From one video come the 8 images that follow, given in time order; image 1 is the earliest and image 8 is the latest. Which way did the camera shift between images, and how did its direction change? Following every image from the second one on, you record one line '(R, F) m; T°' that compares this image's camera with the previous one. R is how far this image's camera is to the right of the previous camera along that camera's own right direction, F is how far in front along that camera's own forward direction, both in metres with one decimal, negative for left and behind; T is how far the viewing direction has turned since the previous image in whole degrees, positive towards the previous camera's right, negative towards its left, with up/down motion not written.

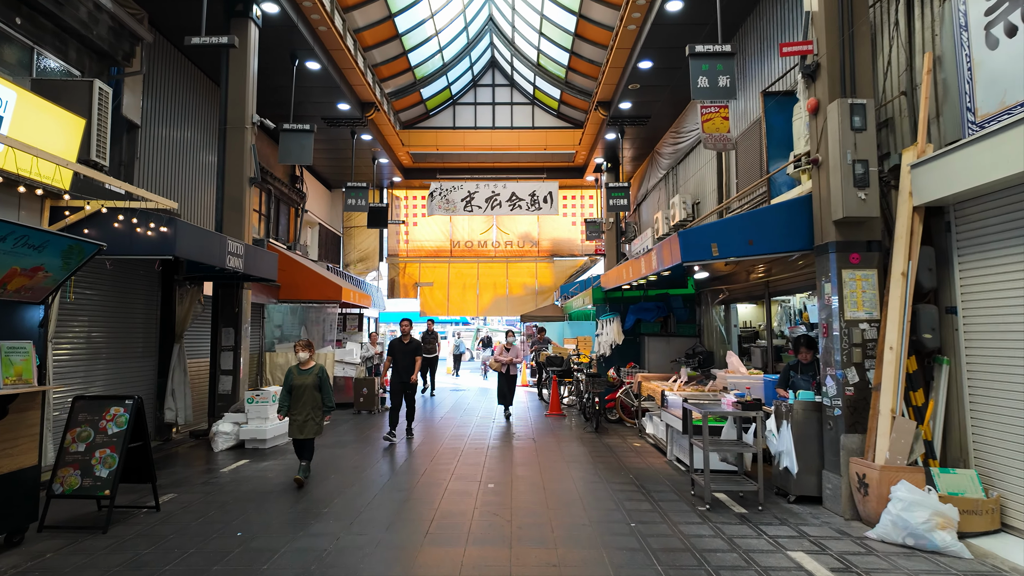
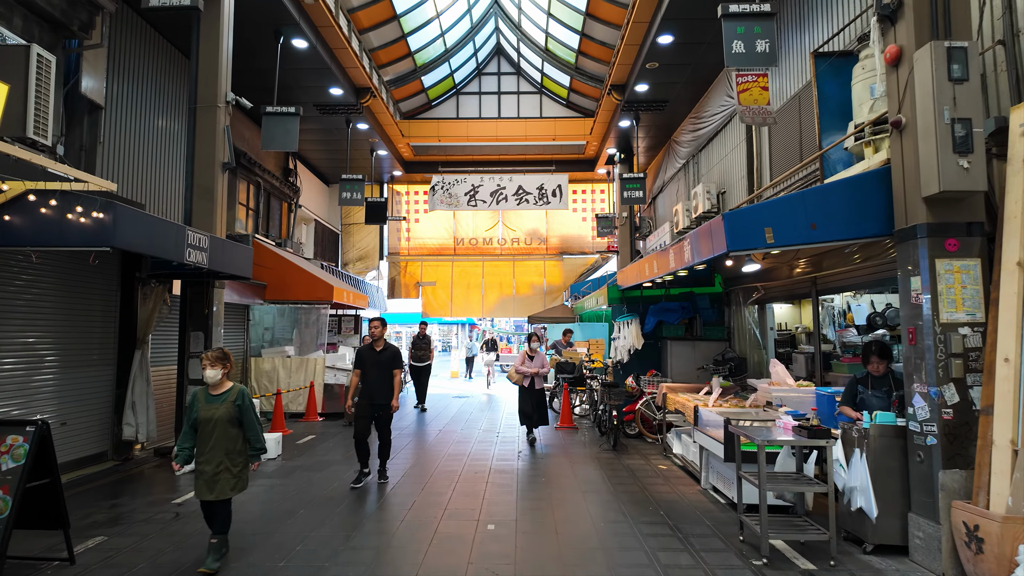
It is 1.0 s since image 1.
(0.0, +1.0) m; -1°
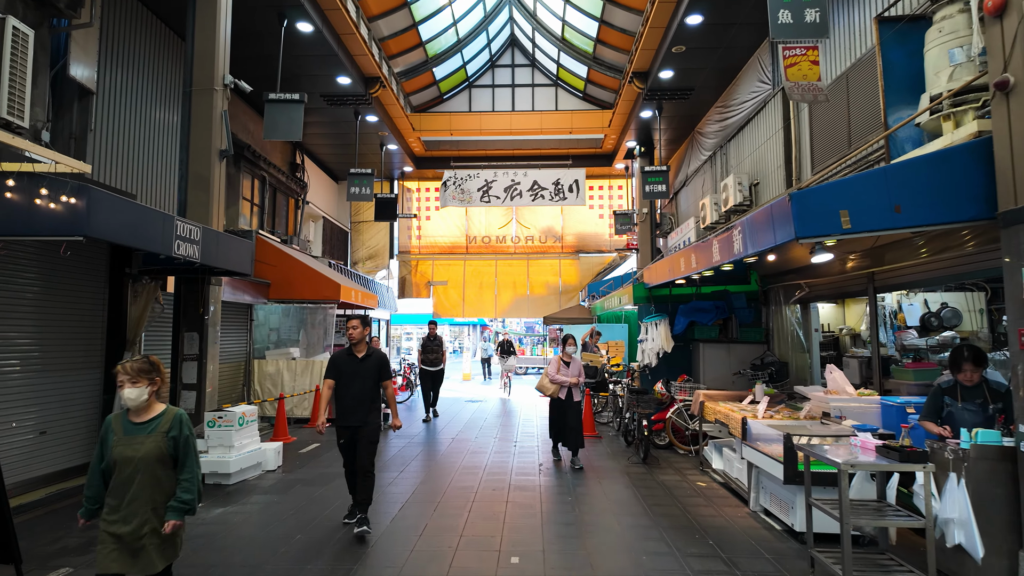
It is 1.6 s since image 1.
(-0.1, +0.6) m; -1°
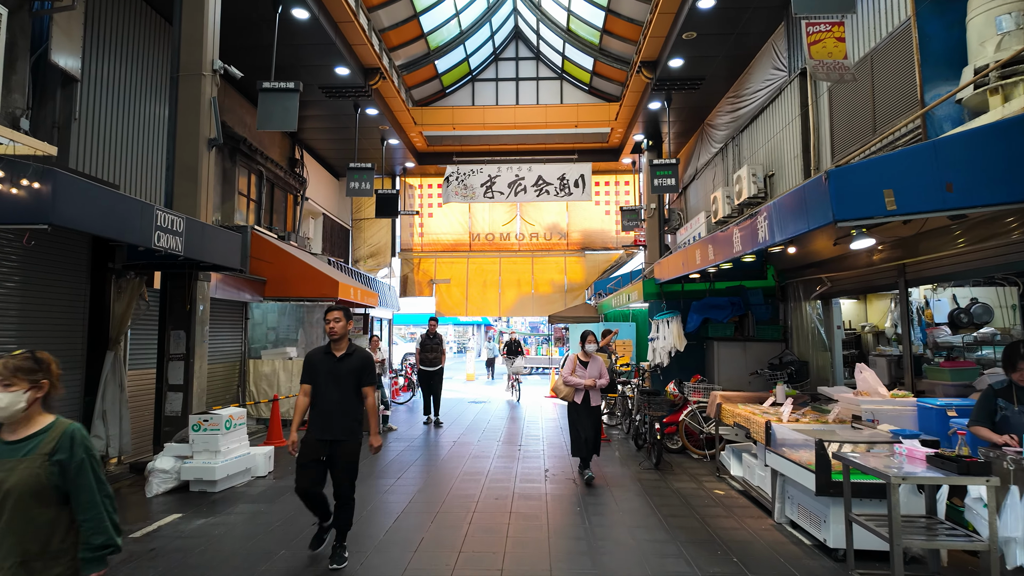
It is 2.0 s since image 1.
(0.0, +0.4) m; 0°
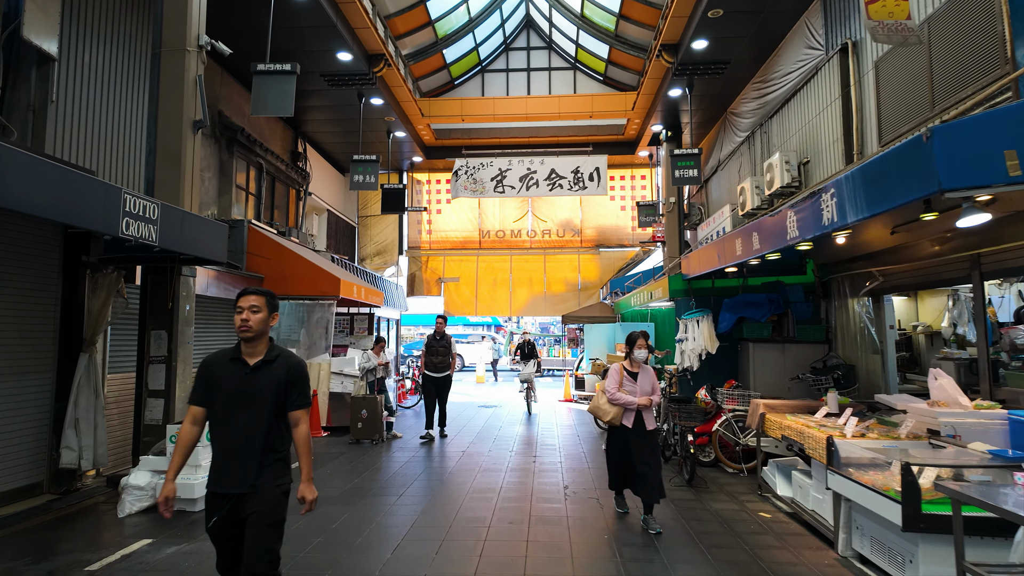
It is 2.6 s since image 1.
(0.0, +0.6) m; -1°
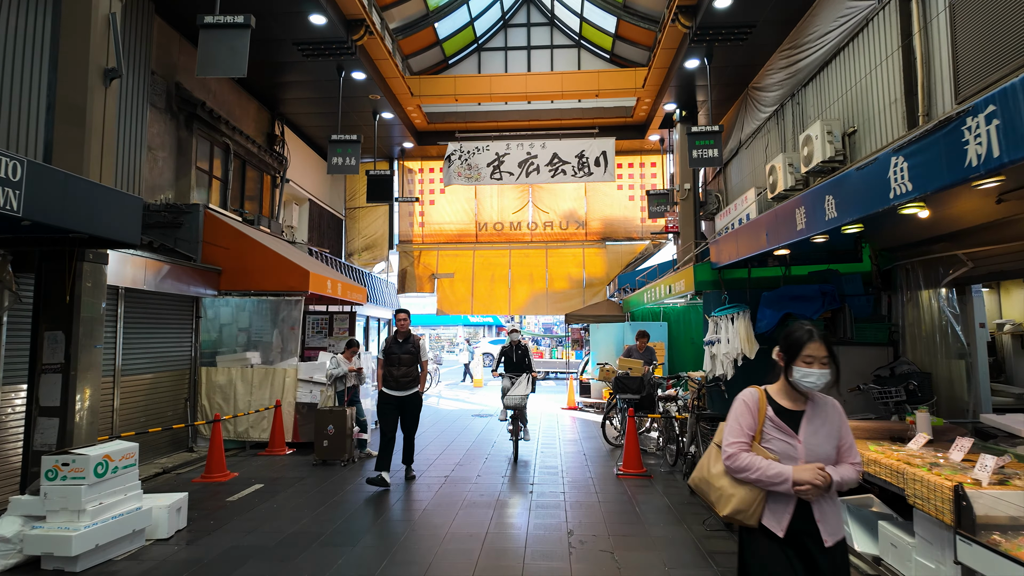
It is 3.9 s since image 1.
(+0.1, +1.2) m; 0°
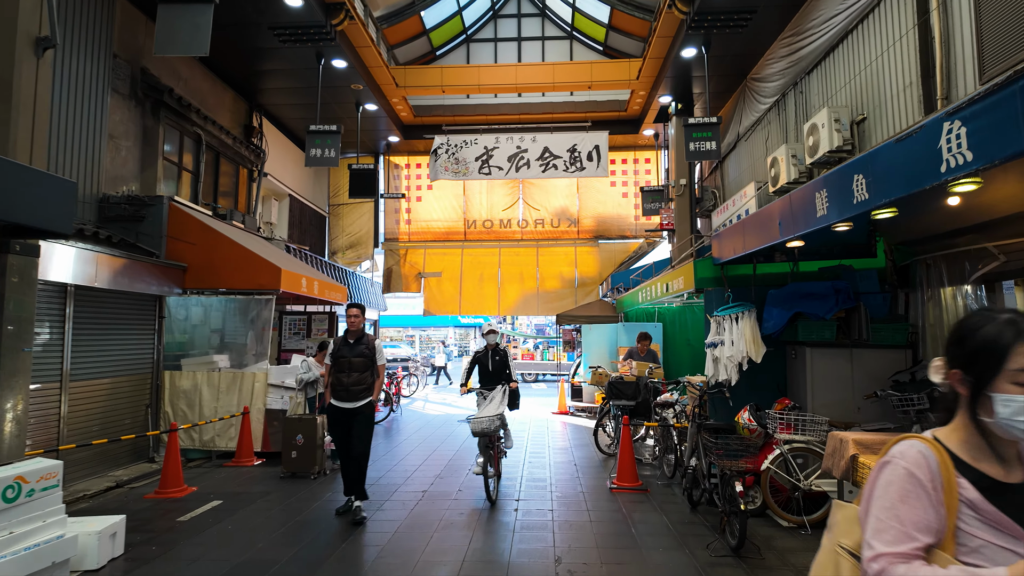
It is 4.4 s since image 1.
(+0.1, +0.5) m; +1°
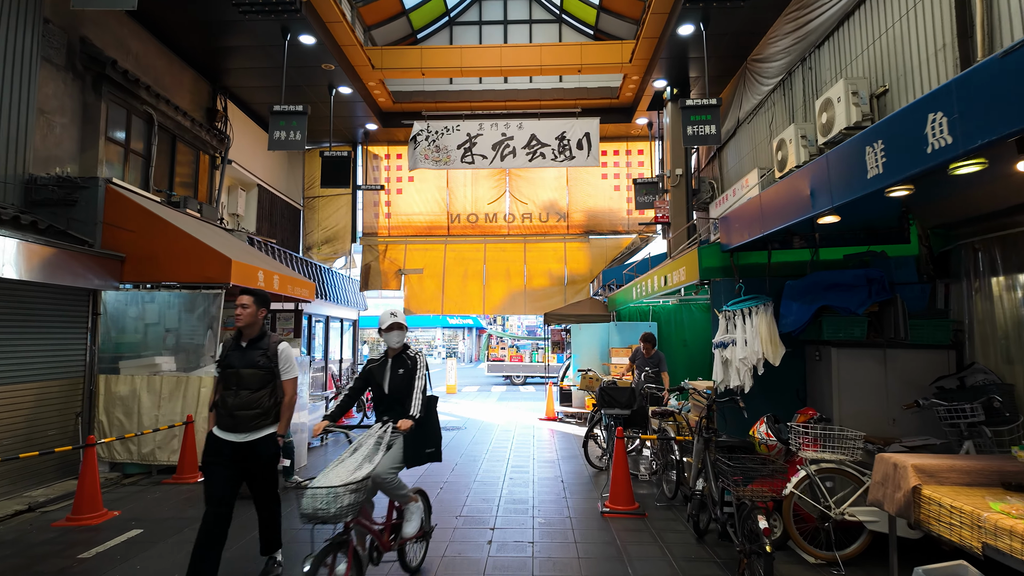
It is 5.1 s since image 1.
(+0.1, +0.8) m; +1°
